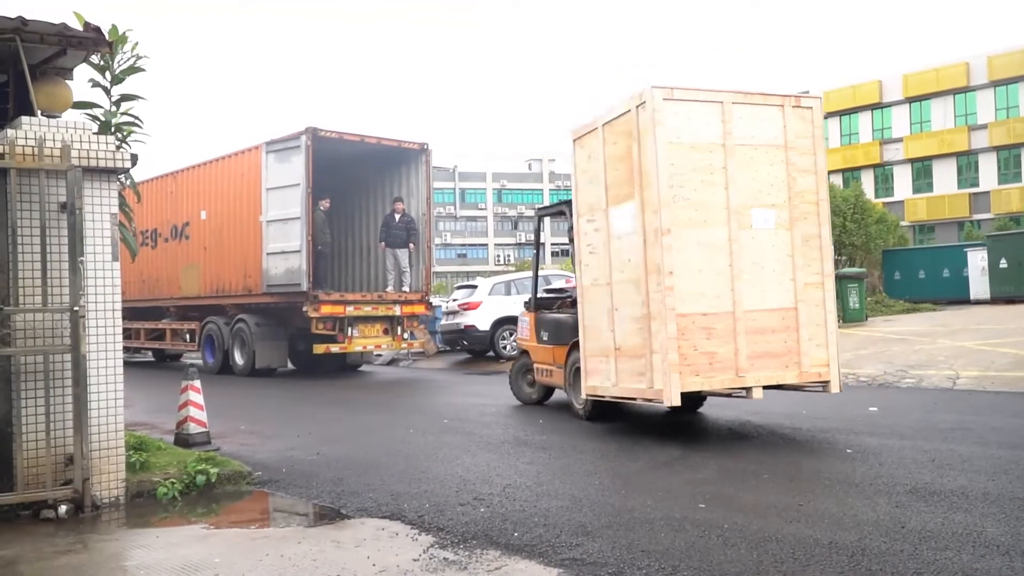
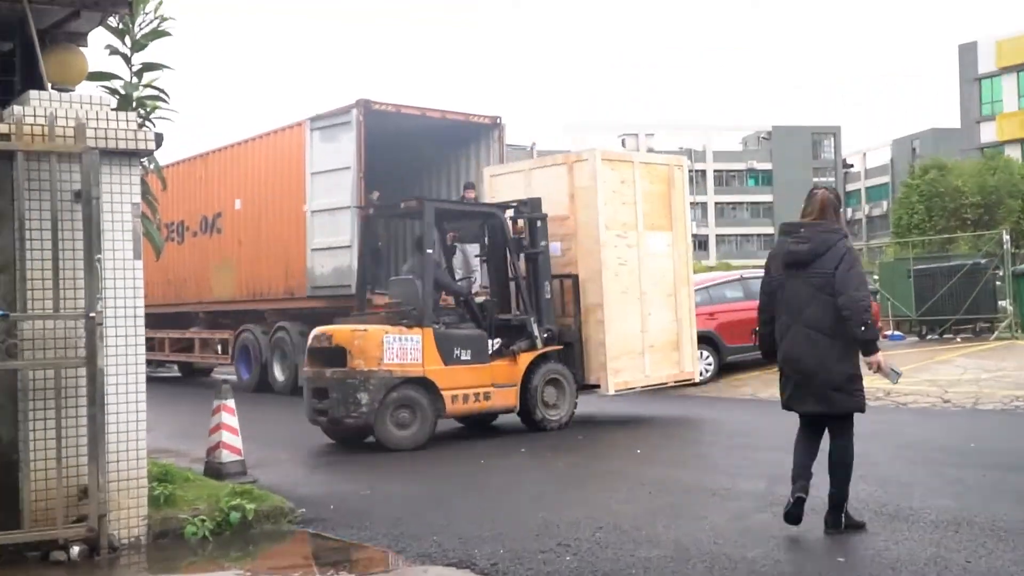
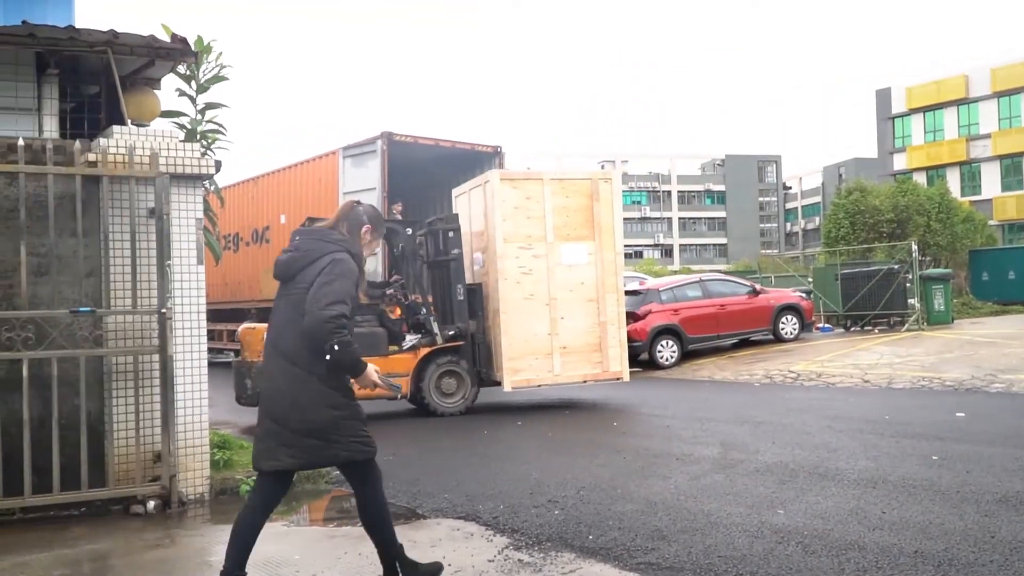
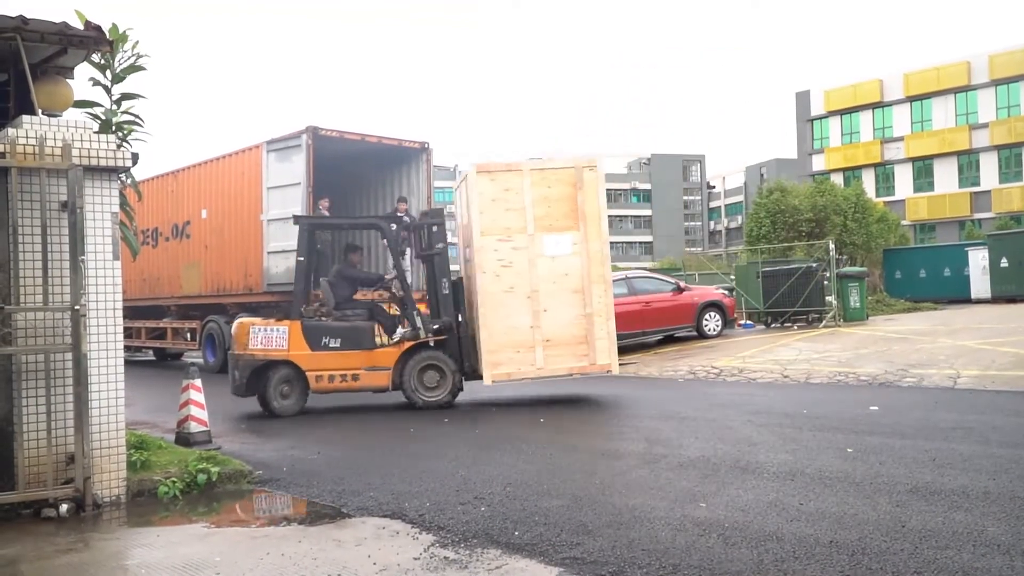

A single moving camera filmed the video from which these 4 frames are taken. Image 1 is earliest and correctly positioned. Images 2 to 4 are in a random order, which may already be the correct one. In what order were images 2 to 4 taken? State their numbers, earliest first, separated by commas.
4, 3, 2
